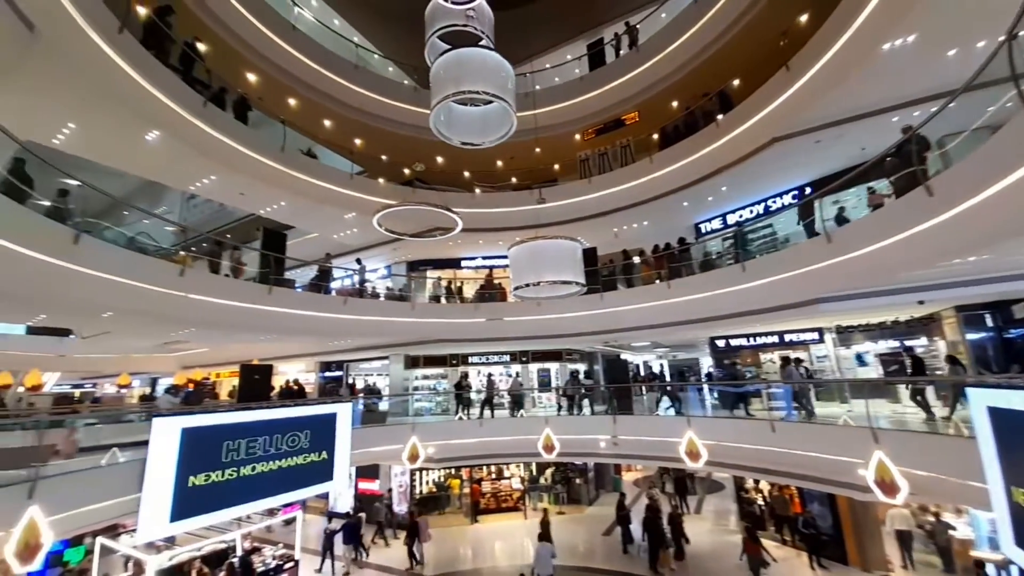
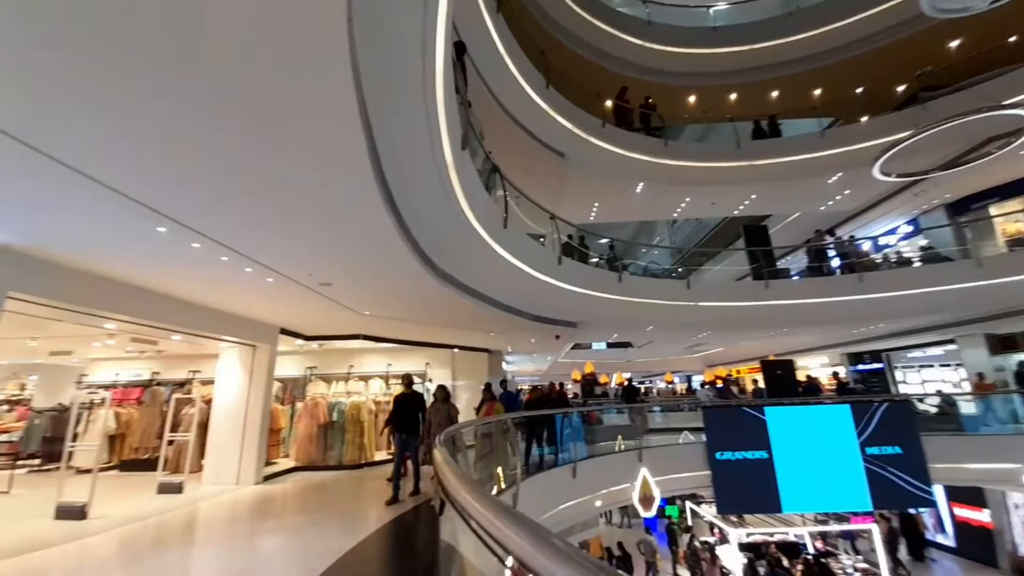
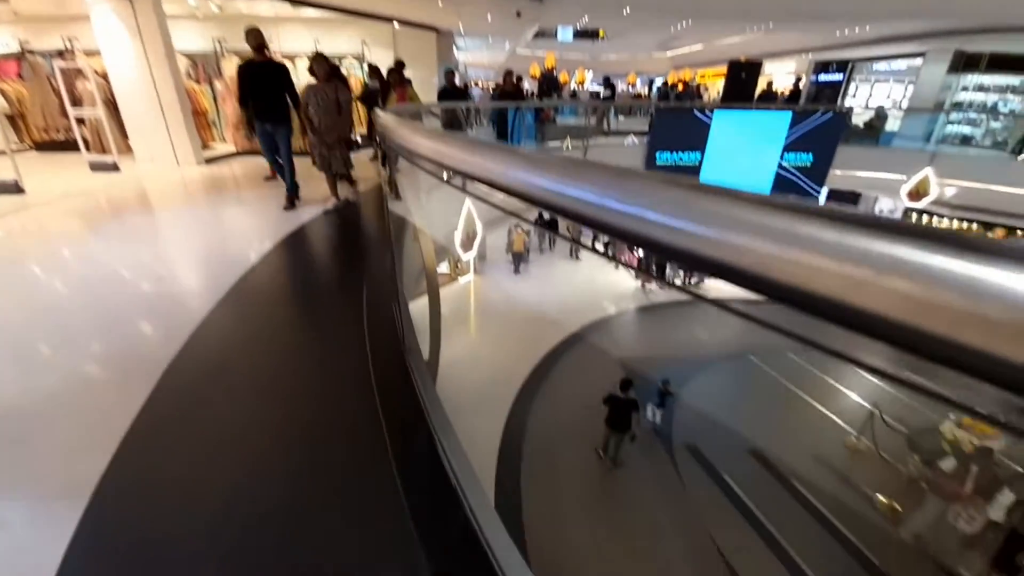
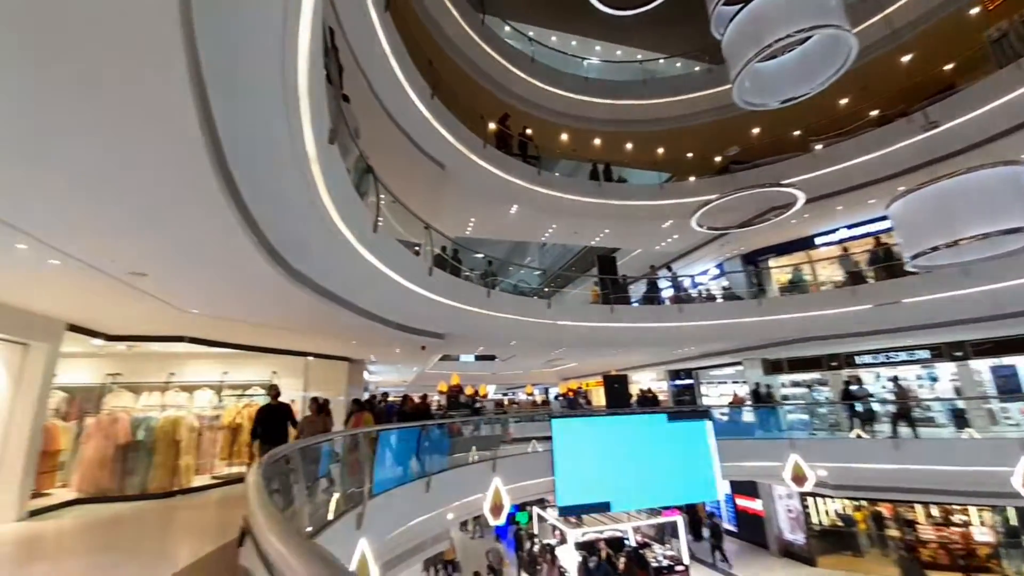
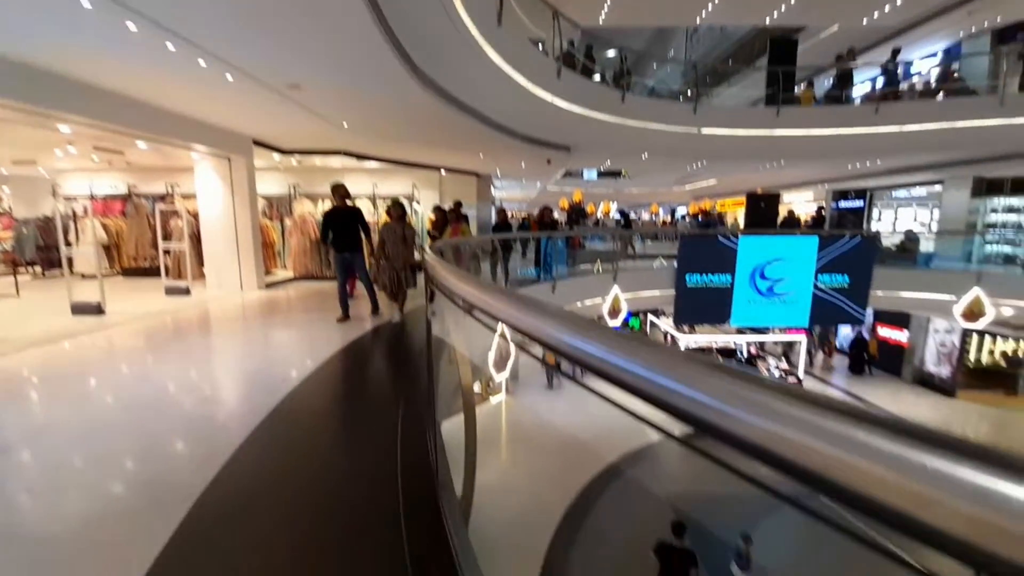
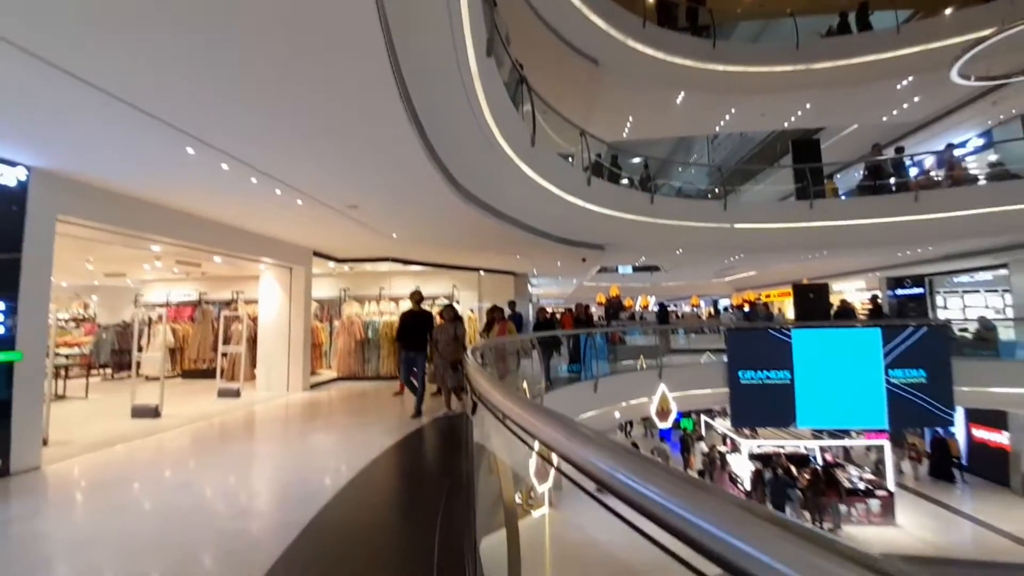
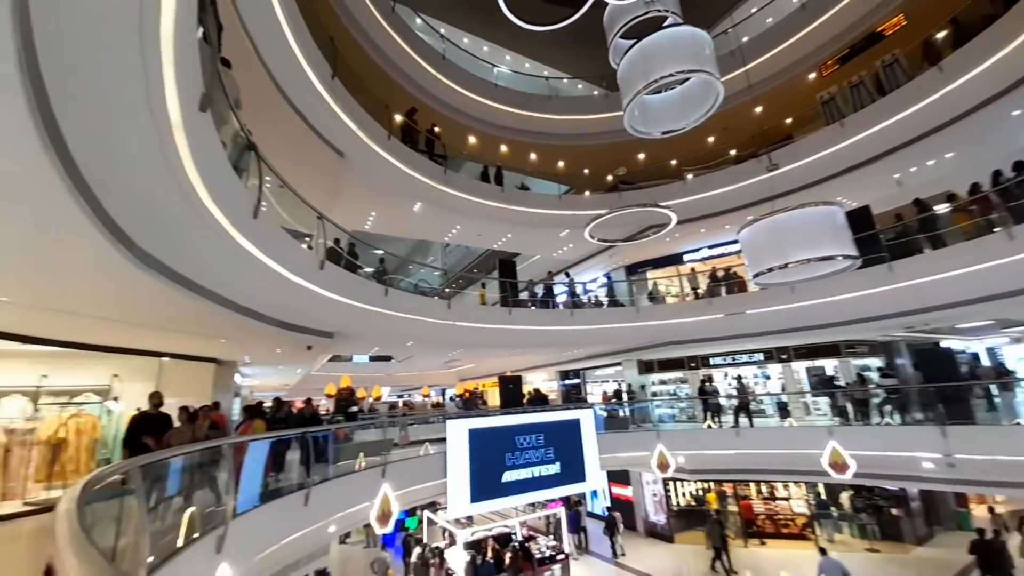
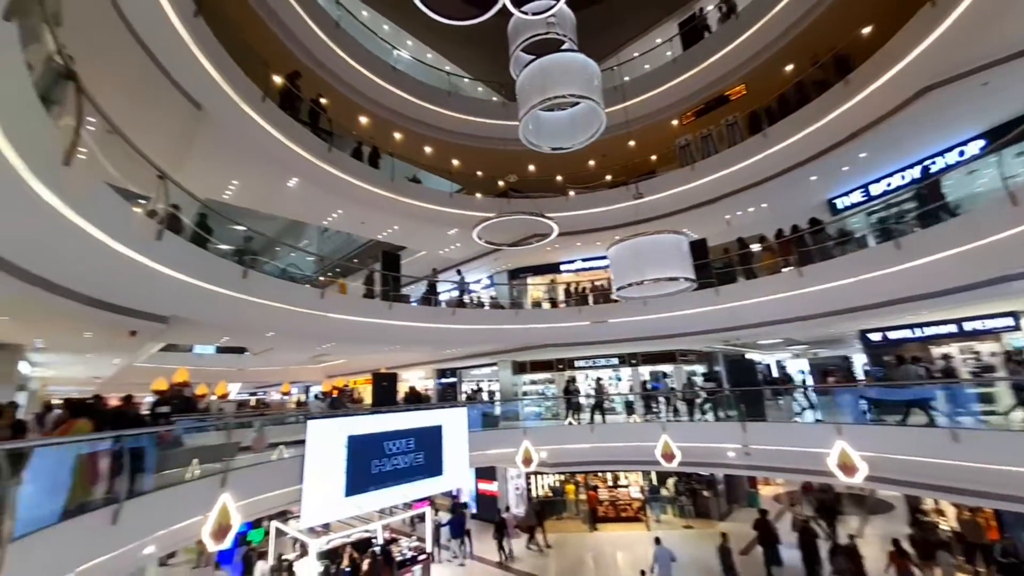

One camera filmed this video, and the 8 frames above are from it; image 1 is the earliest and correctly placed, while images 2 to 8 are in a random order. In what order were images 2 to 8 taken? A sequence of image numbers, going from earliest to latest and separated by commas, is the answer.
8, 7, 4, 2, 6, 5, 3
